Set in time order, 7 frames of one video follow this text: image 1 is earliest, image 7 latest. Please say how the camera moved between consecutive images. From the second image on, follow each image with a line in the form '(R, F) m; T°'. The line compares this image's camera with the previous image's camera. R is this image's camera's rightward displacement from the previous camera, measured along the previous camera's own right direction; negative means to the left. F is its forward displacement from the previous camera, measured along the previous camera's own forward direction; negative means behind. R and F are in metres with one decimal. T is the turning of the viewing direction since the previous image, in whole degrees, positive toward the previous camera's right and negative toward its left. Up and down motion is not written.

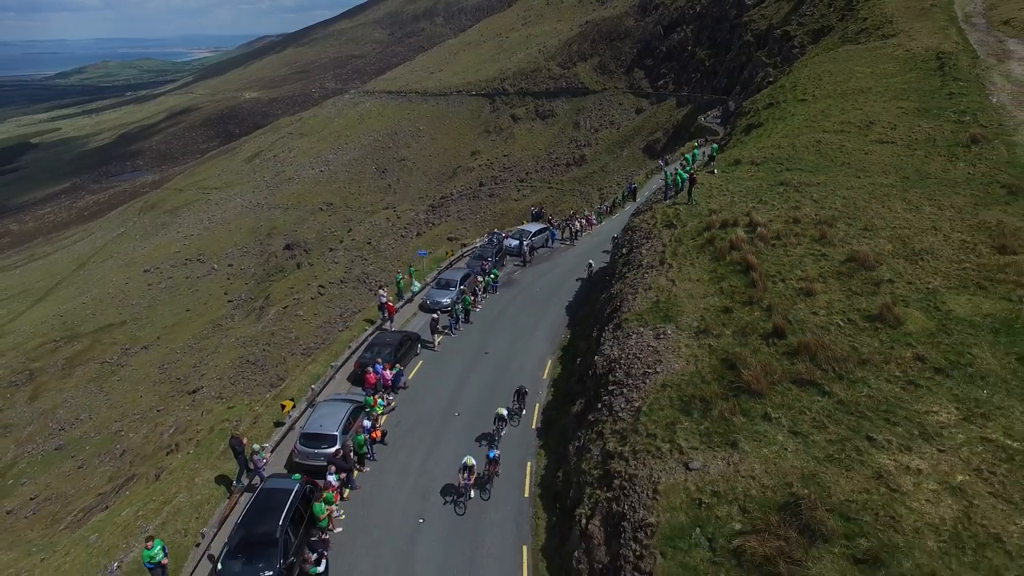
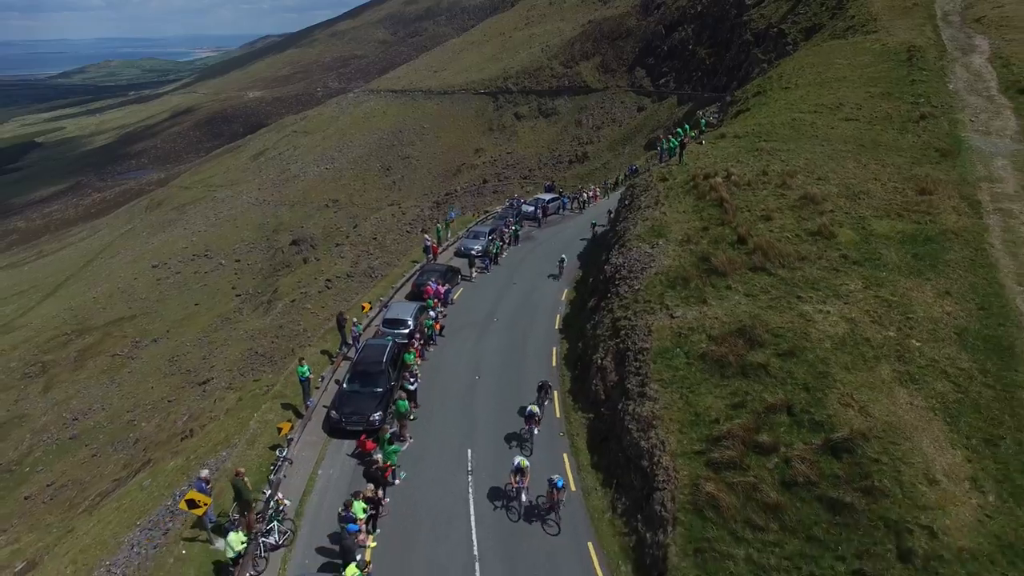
(-0.8, -3.9) m; 0°
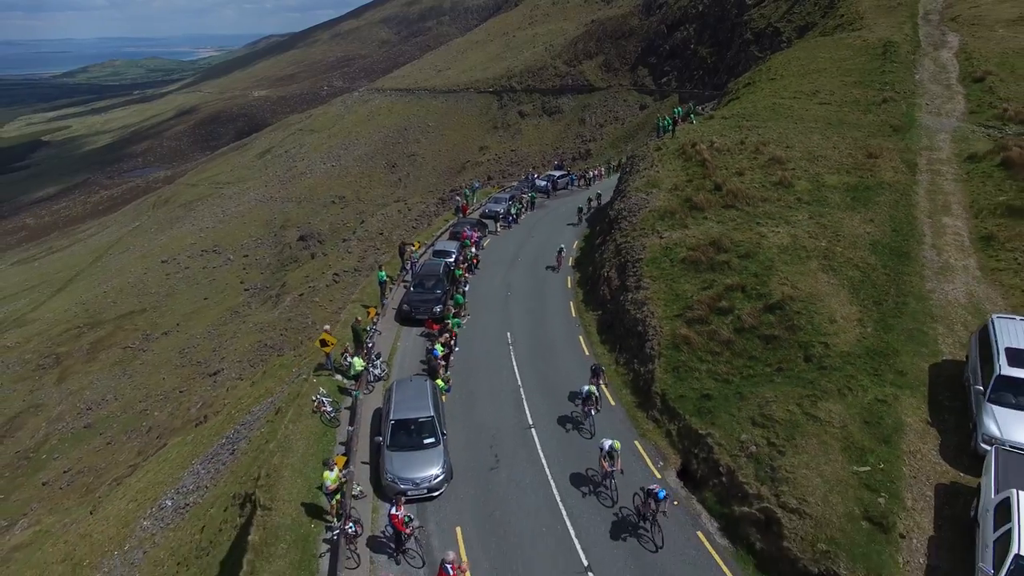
(-0.7, -4.0) m; 0°
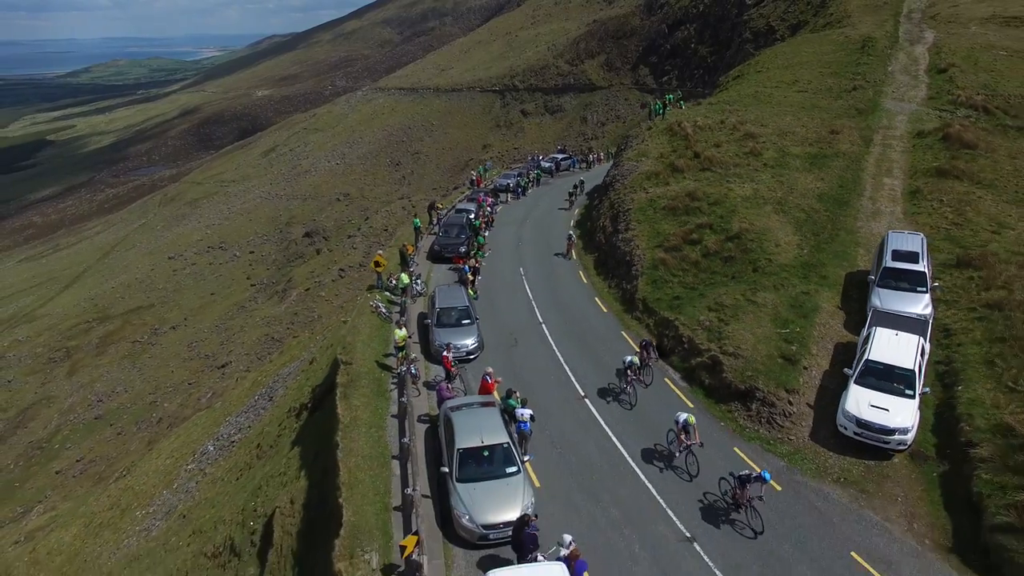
(-0.3, -3.4) m; 0°
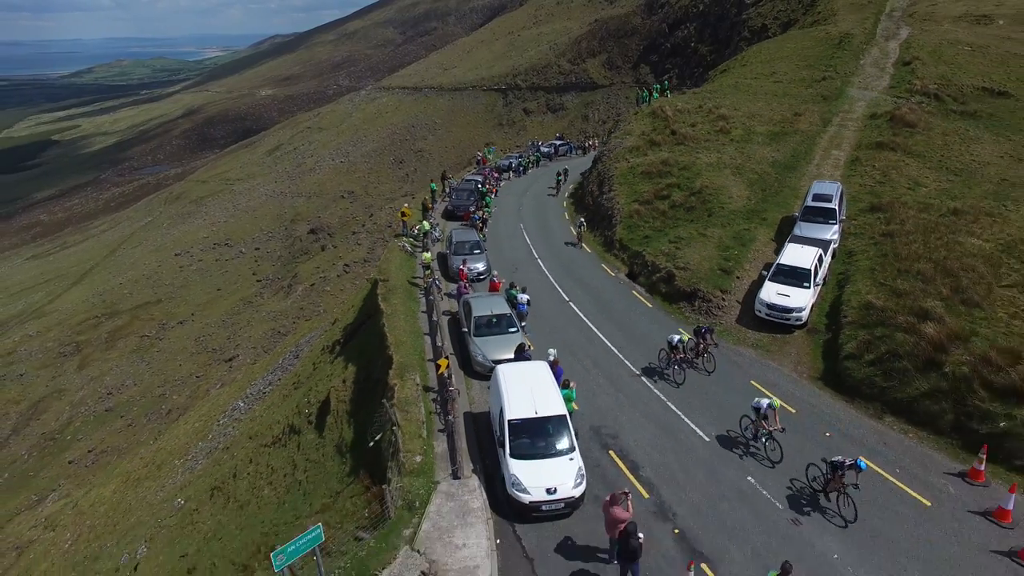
(0.0, -3.5) m; 0°
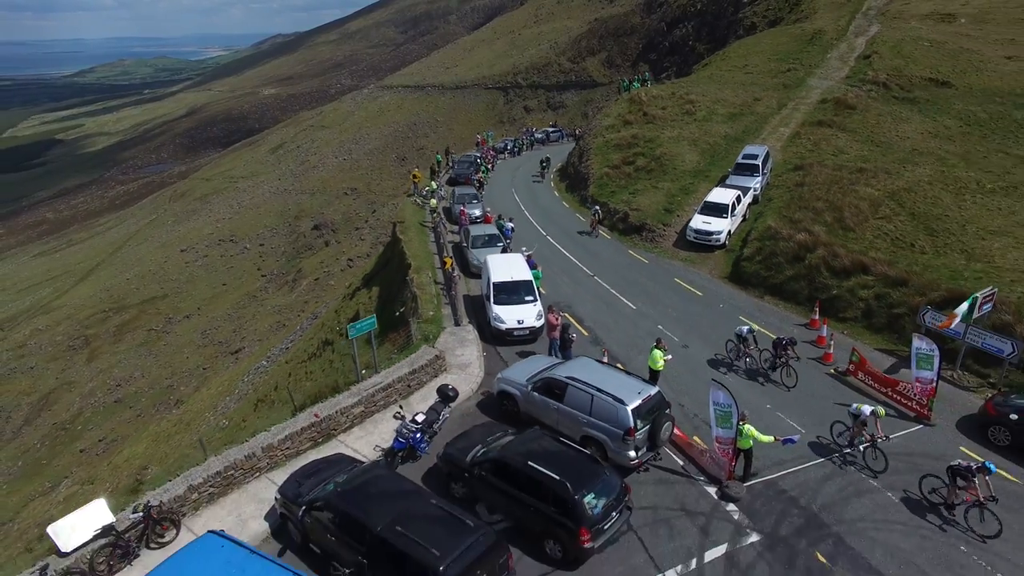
(+0.4, -4.0) m; 0°
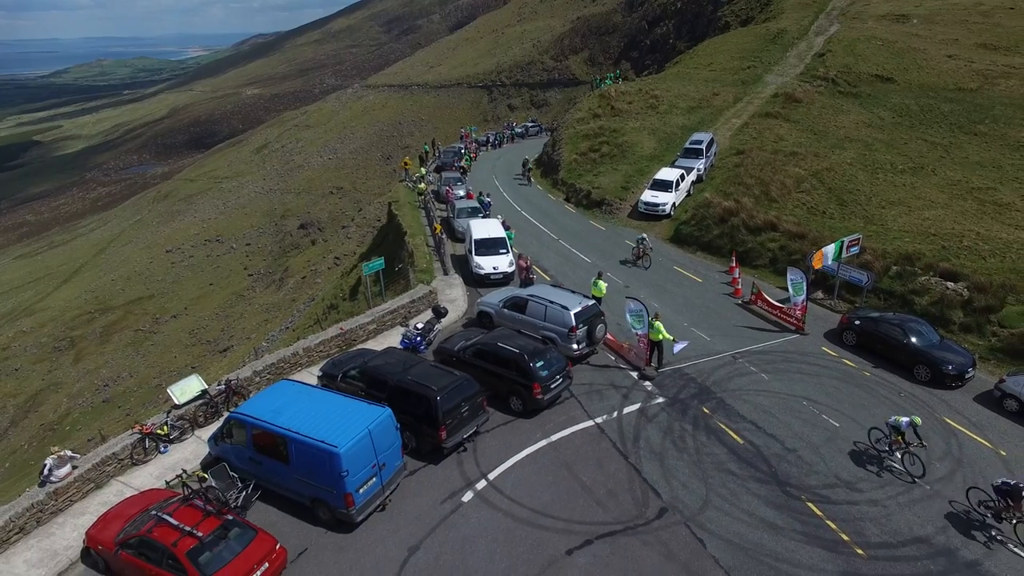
(+0.2, -3.0) m; +1°
